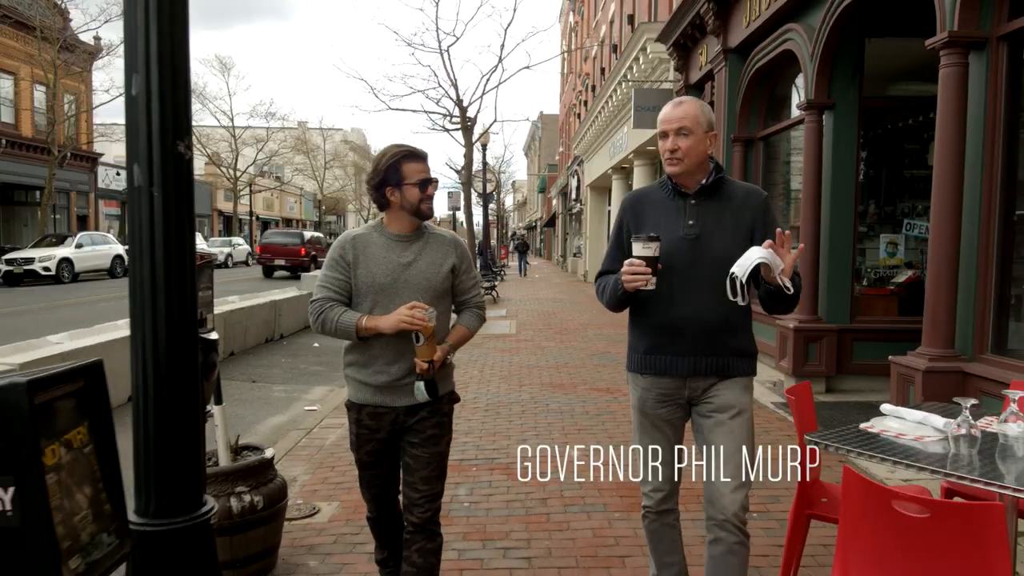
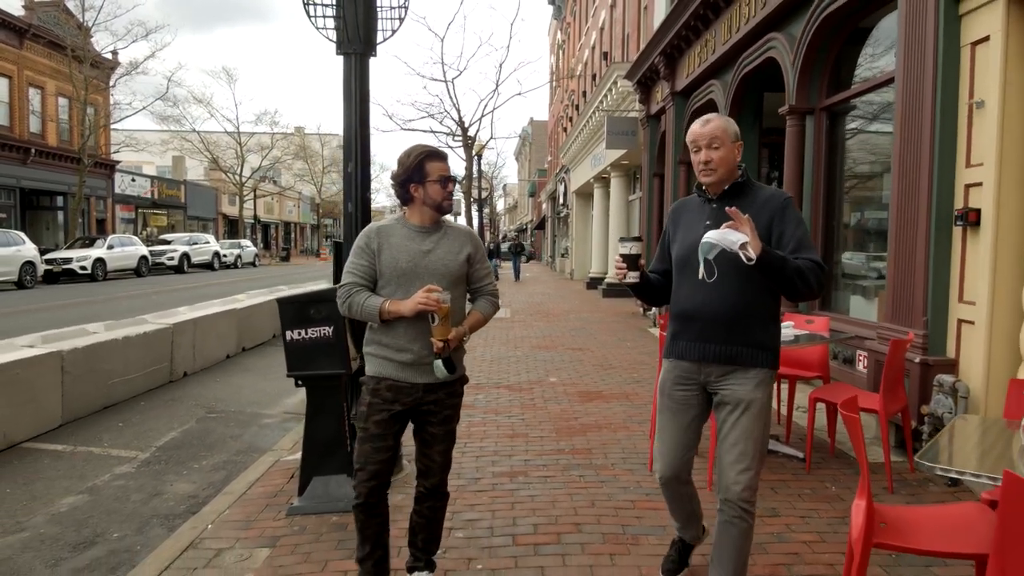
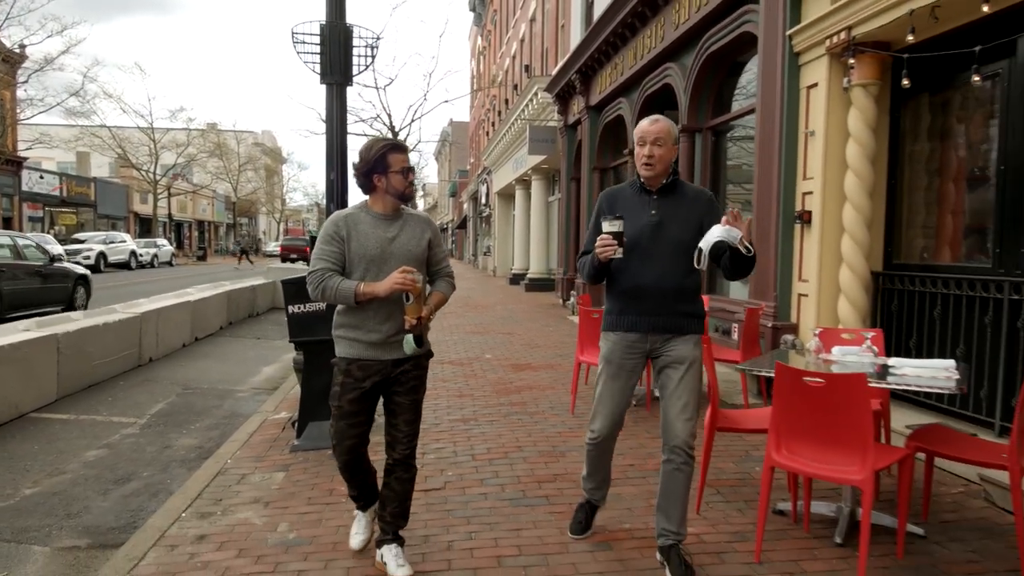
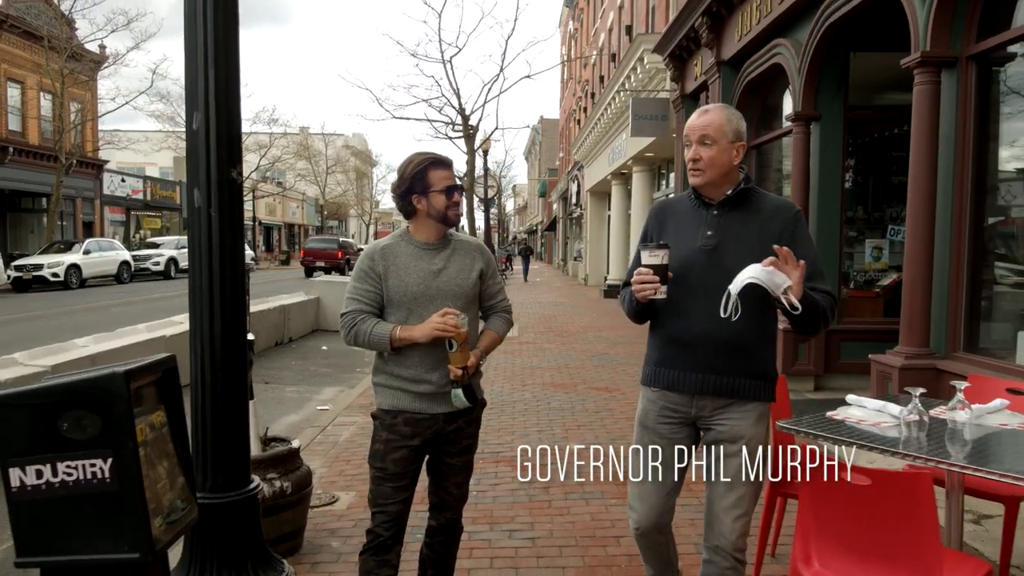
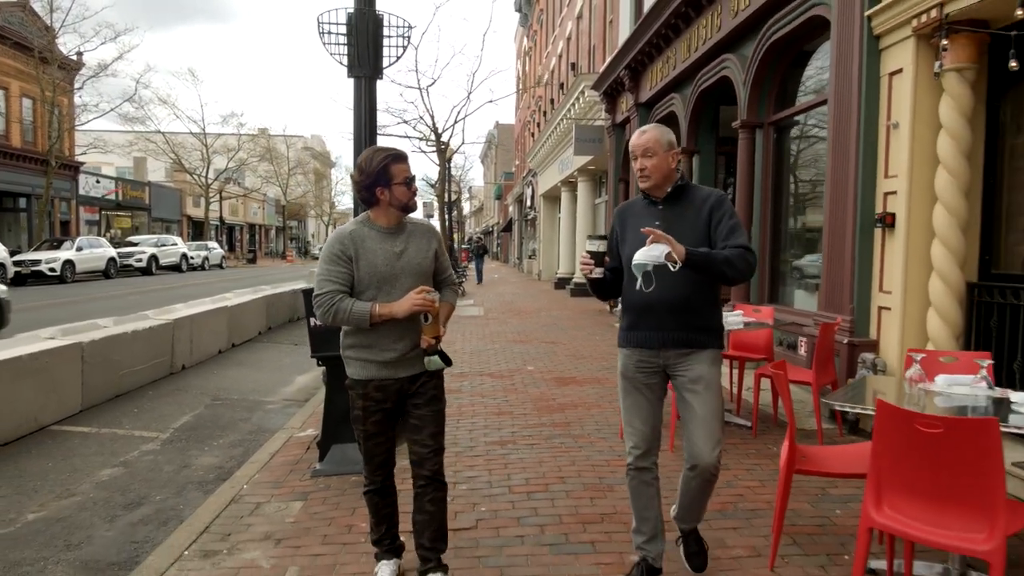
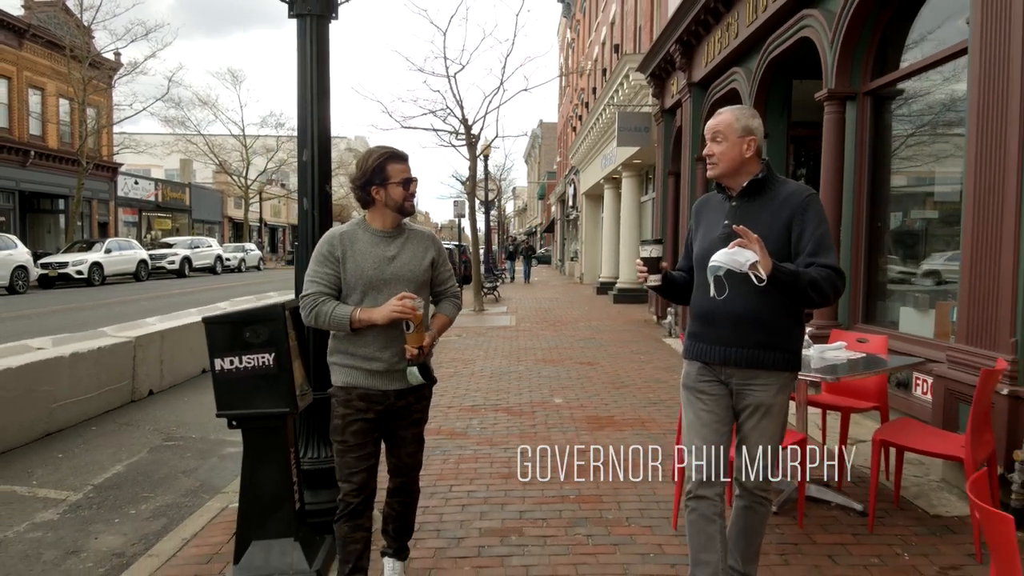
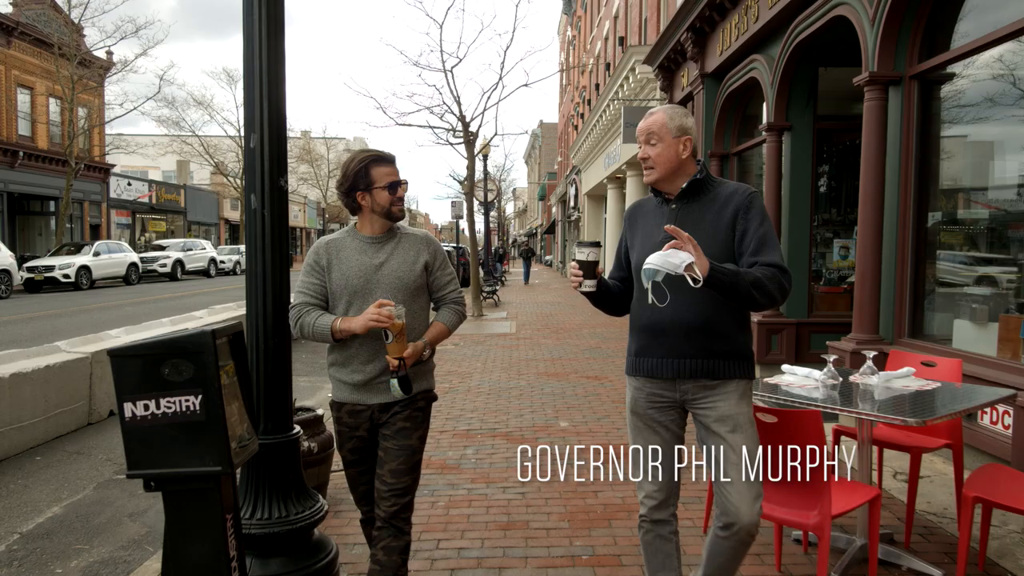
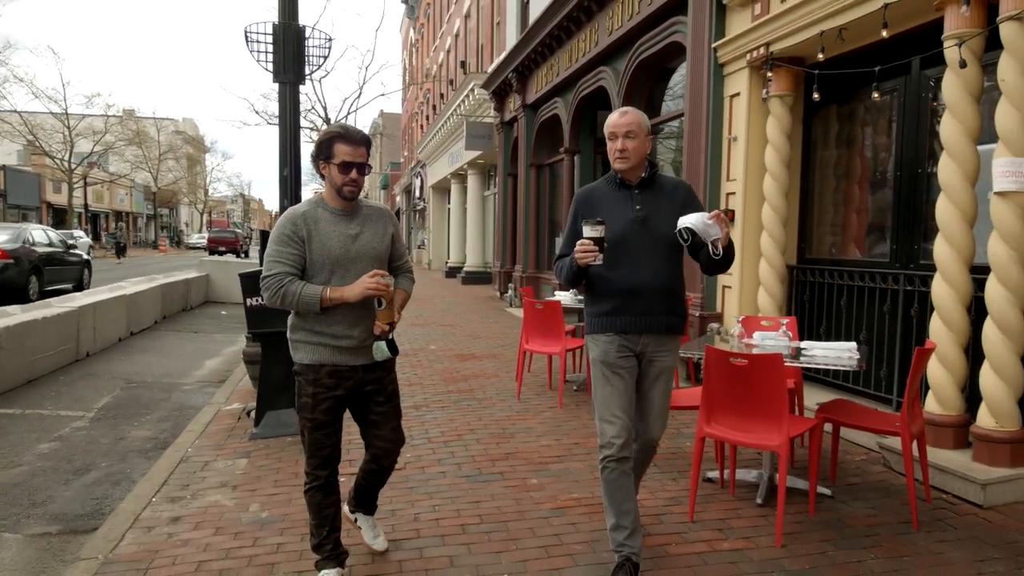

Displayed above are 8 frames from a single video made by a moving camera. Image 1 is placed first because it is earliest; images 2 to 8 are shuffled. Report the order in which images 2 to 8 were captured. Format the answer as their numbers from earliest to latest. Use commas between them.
4, 7, 6, 2, 5, 3, 8
